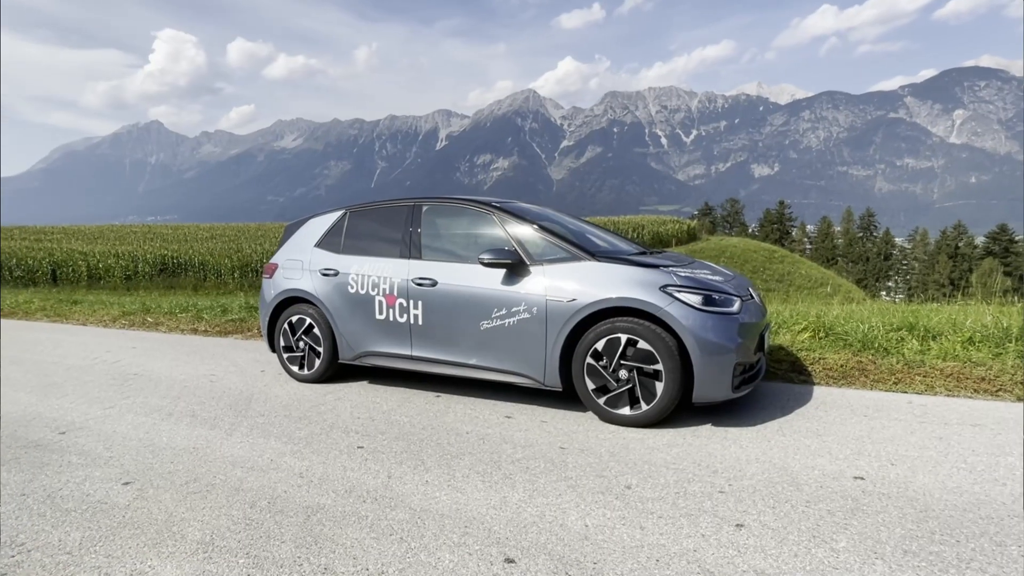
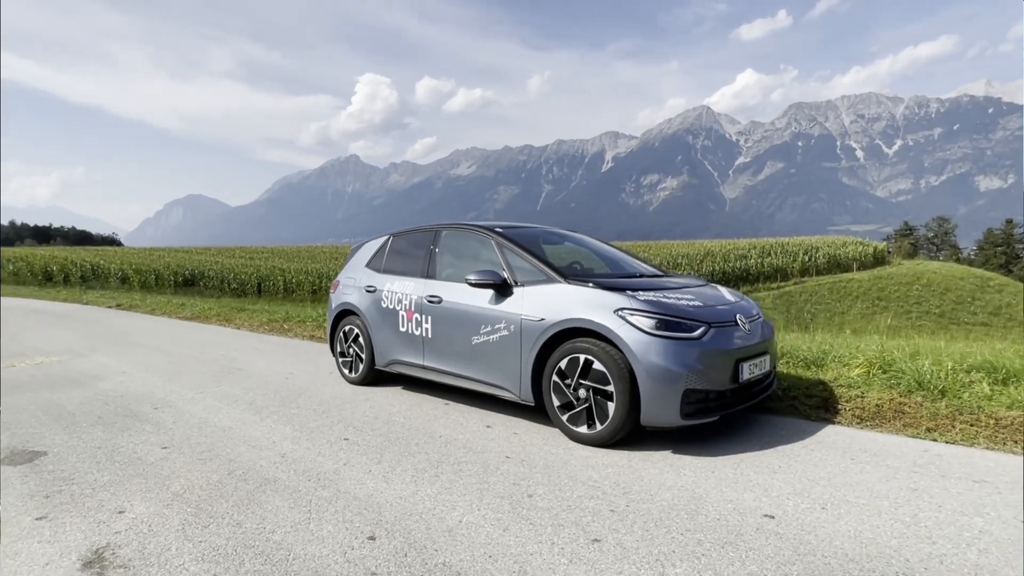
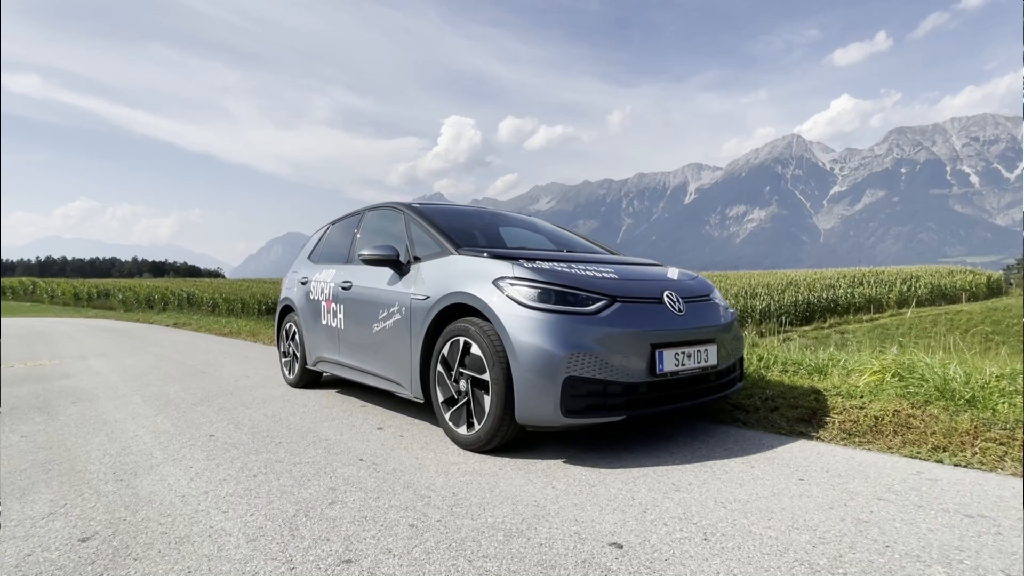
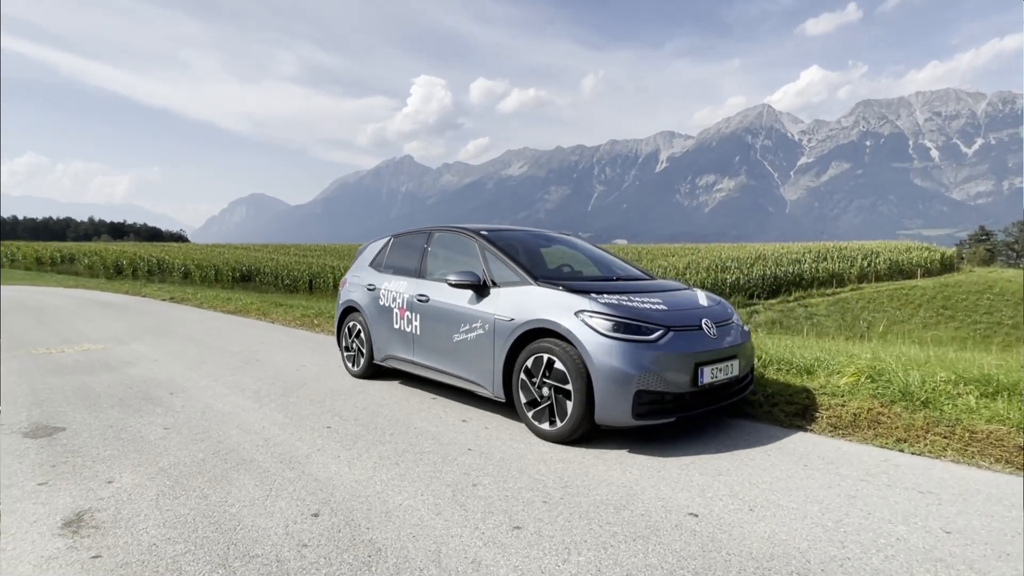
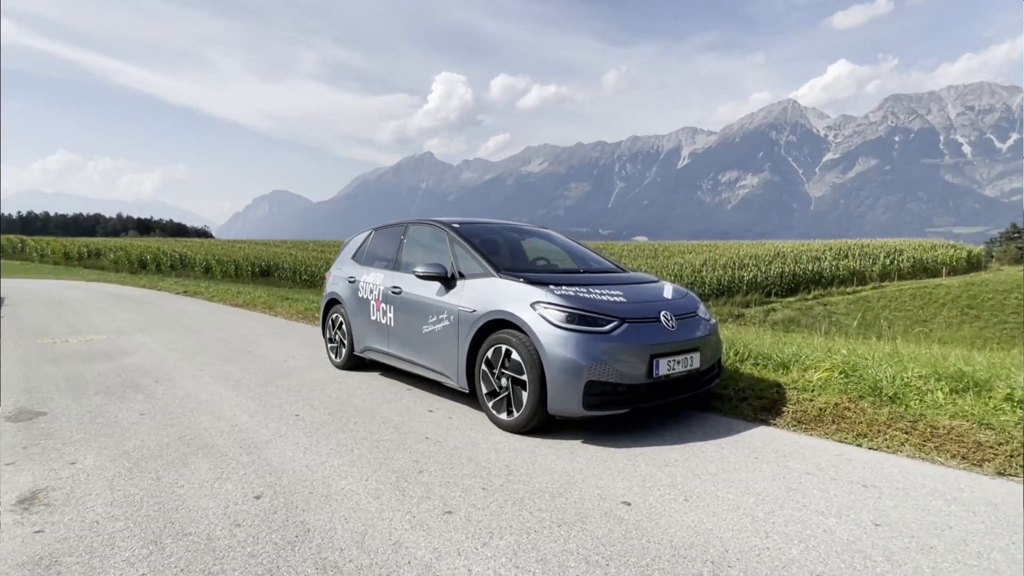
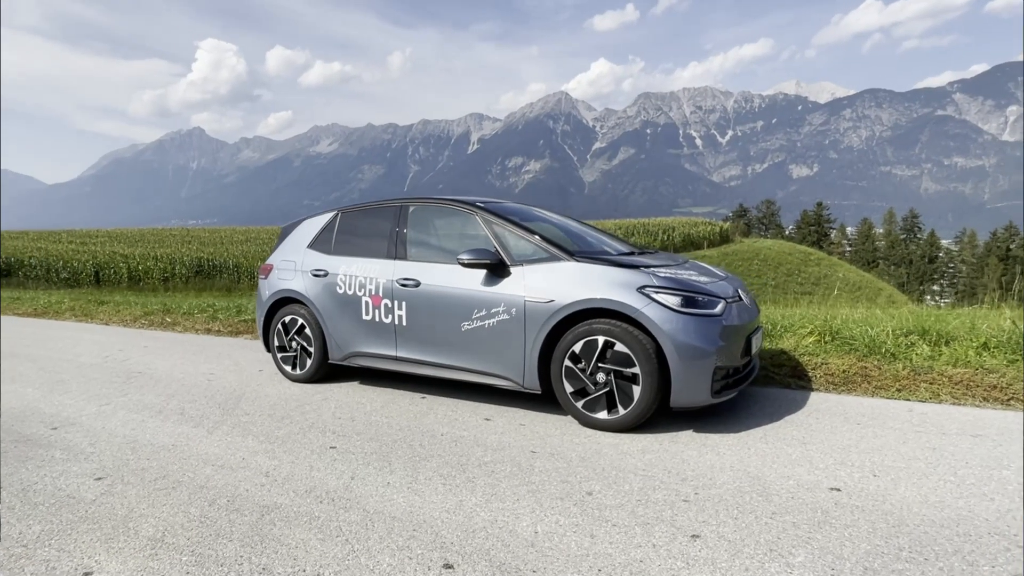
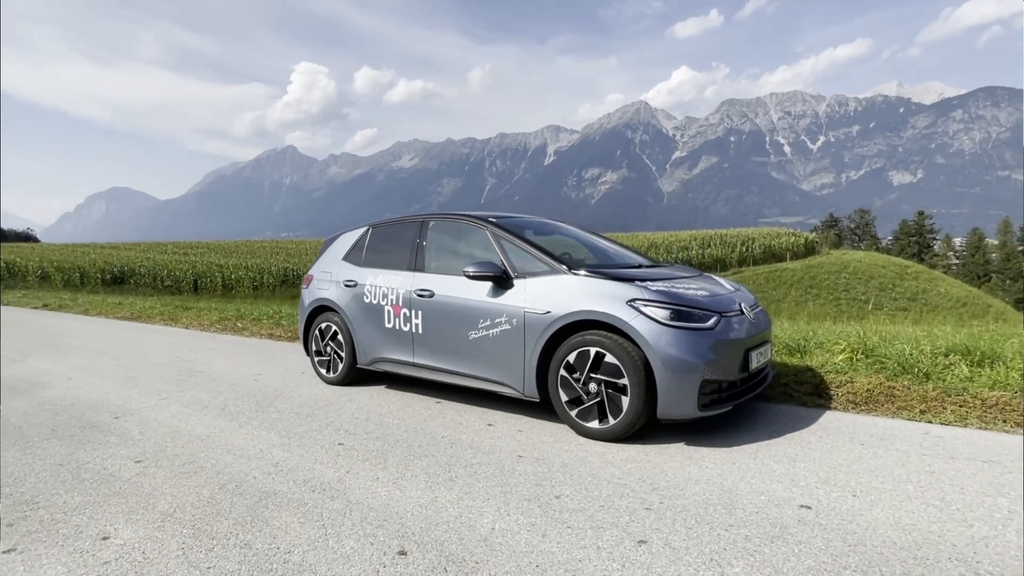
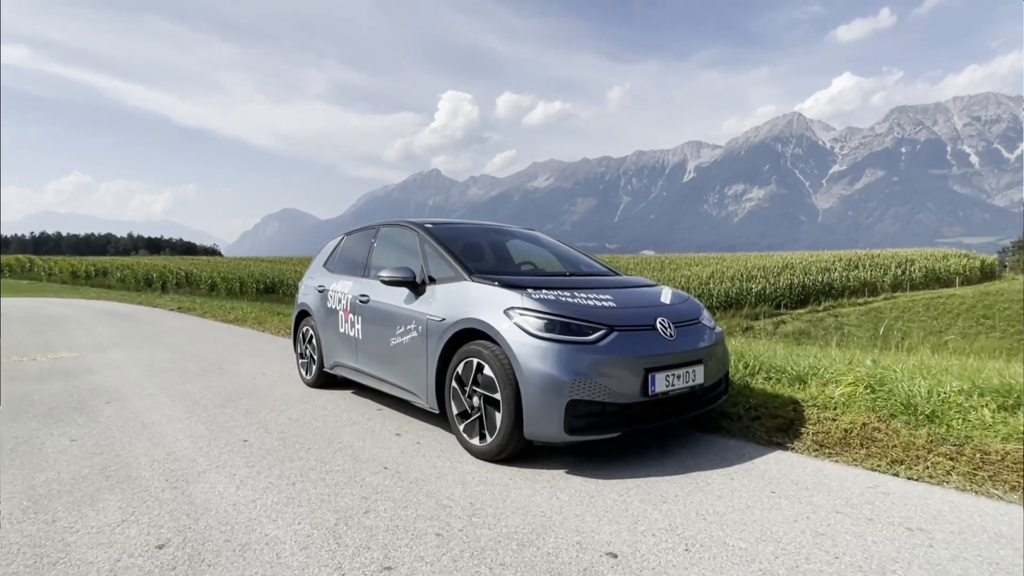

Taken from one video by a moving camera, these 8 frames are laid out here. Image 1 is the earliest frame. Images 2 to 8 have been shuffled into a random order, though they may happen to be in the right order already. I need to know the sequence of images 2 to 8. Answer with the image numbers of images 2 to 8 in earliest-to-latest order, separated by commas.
6, 7, 2, 4, 5, 8, 3
